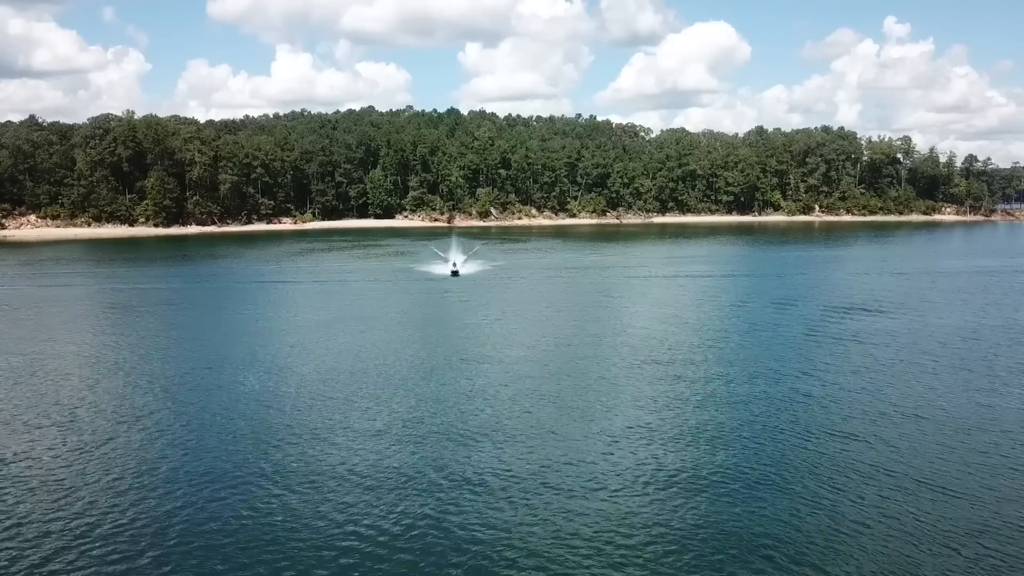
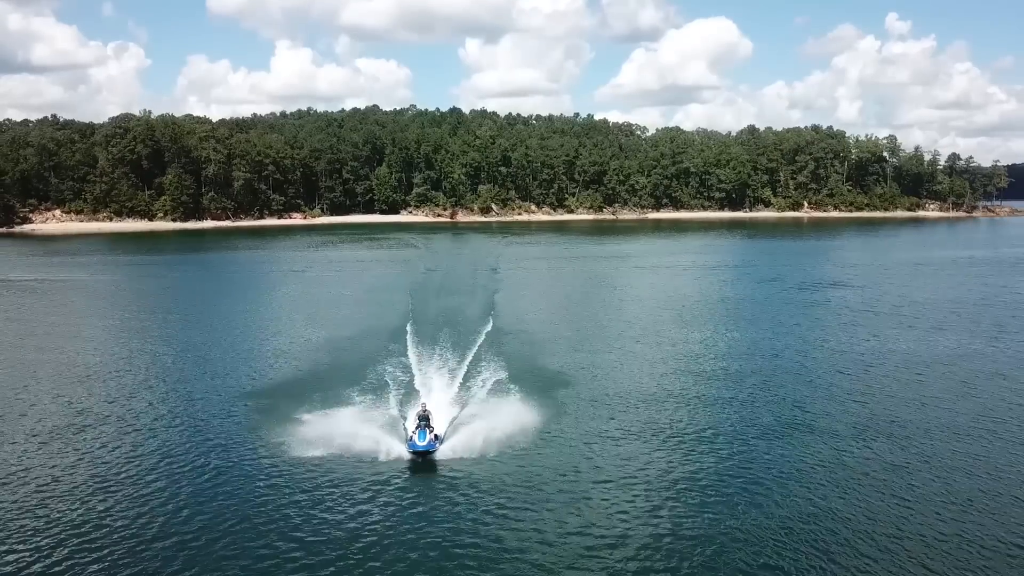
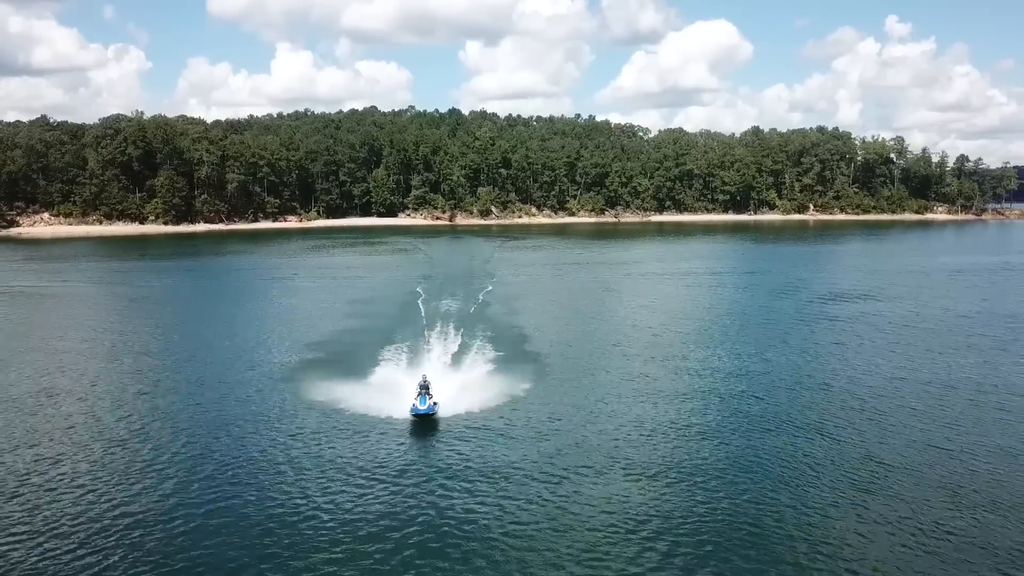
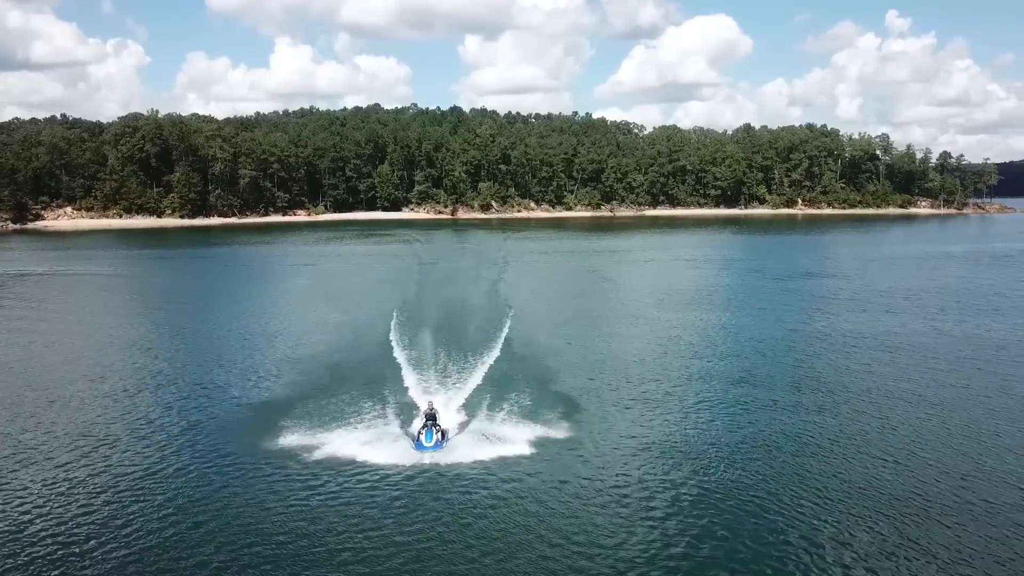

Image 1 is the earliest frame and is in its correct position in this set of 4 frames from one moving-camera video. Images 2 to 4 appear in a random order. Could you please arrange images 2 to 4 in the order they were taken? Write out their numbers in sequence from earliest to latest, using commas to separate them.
3, 2, 4
